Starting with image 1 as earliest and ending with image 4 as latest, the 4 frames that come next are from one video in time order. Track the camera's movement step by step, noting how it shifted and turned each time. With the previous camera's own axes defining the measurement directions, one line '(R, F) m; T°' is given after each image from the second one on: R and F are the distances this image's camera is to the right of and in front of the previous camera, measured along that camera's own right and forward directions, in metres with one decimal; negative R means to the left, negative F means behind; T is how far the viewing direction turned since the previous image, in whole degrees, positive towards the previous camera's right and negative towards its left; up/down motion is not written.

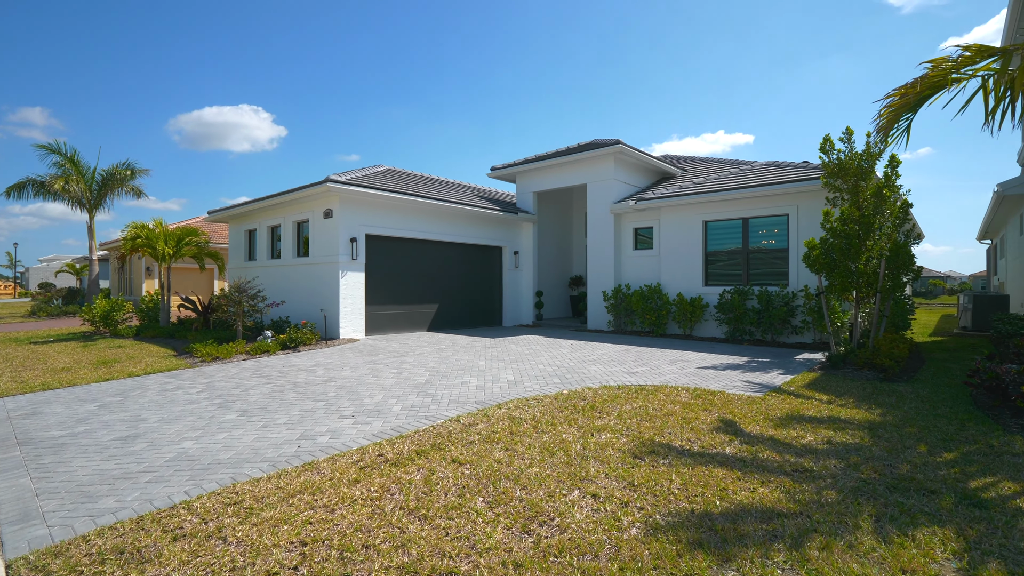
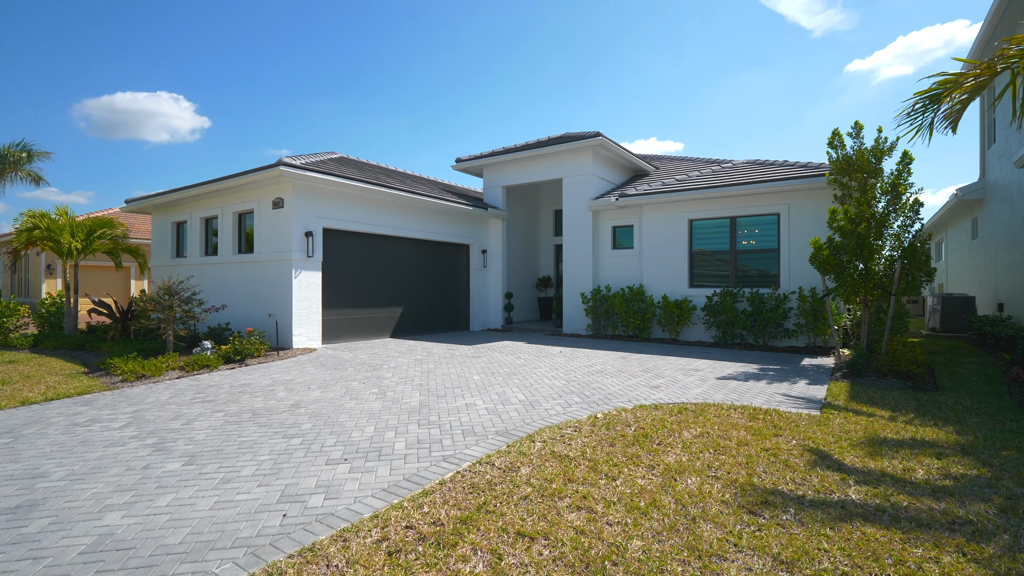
(-0.8, +1.1) m; +7°
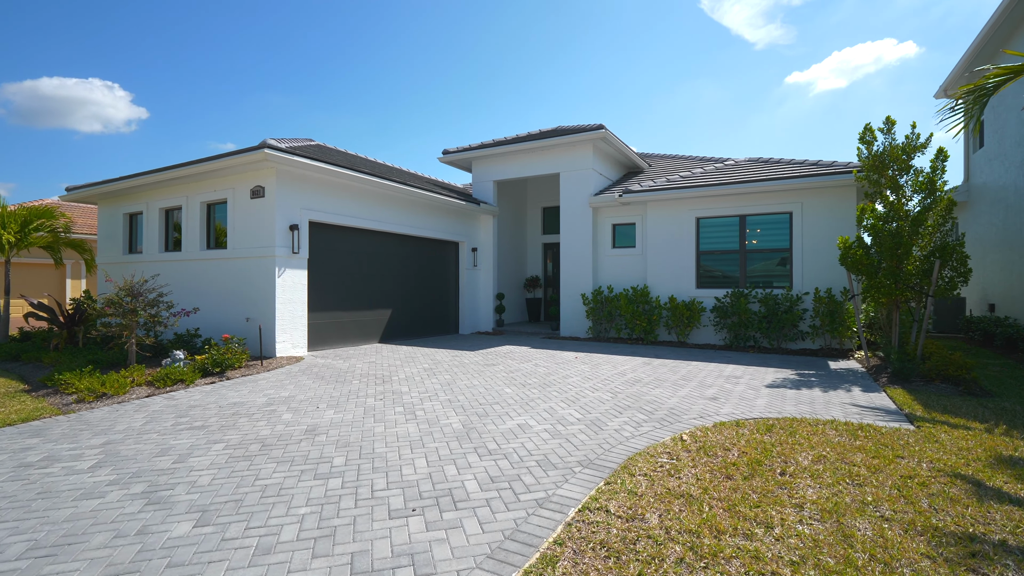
(-1.0, +0.8) m; +5°
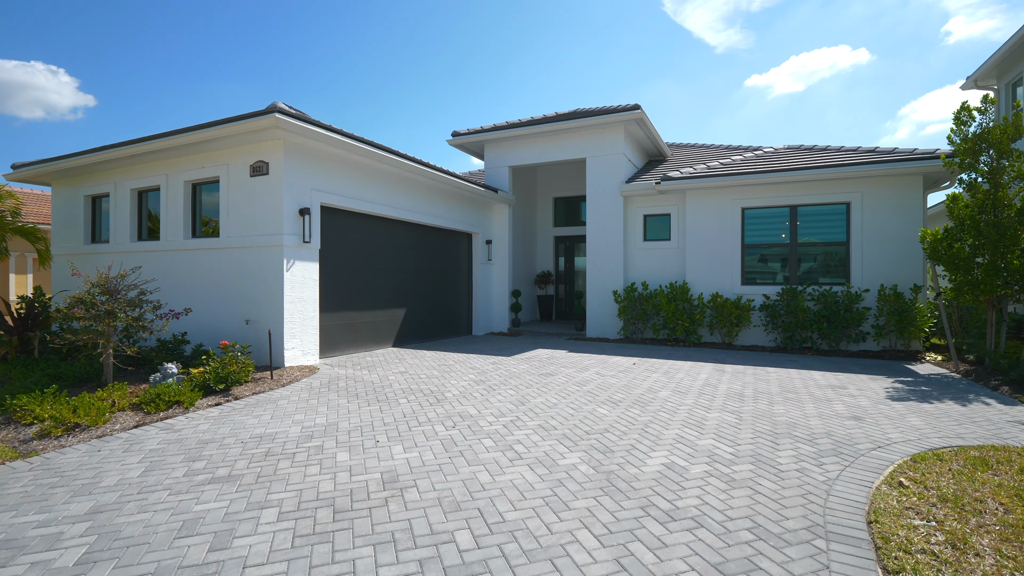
(-1.3, +1.2) m; +4°
